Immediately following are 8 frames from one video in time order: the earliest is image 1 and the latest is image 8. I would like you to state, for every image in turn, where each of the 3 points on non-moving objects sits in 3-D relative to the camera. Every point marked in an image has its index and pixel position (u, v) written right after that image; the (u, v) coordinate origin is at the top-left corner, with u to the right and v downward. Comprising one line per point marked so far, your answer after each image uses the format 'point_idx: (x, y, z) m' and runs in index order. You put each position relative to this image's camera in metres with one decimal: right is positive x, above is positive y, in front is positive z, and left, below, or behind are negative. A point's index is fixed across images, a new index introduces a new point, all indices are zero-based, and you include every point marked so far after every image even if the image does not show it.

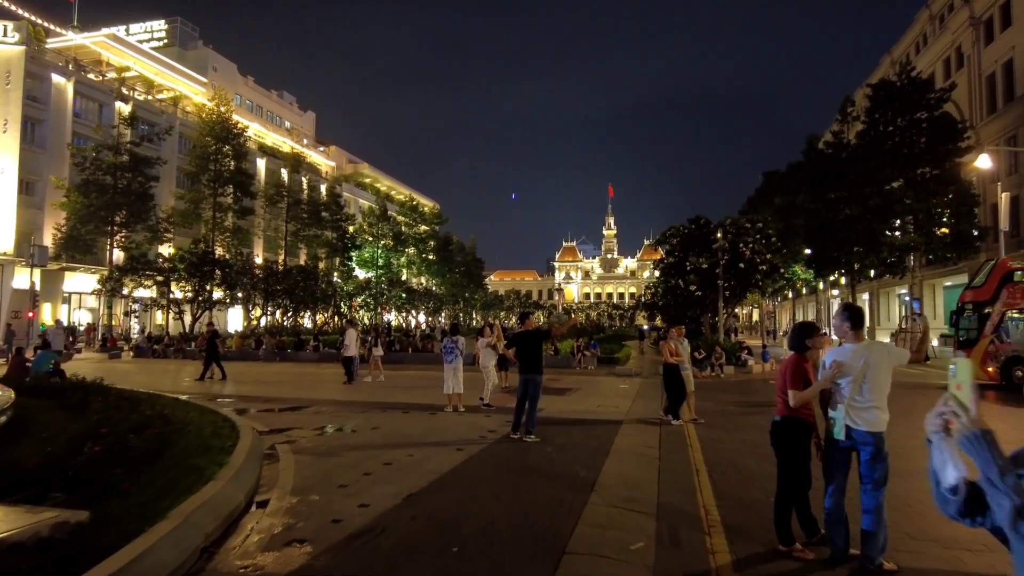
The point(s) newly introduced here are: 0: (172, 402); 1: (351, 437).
0: (-5.3, -1.8, +10.3) m
1: (-2.2, -2.0, +9.0) m
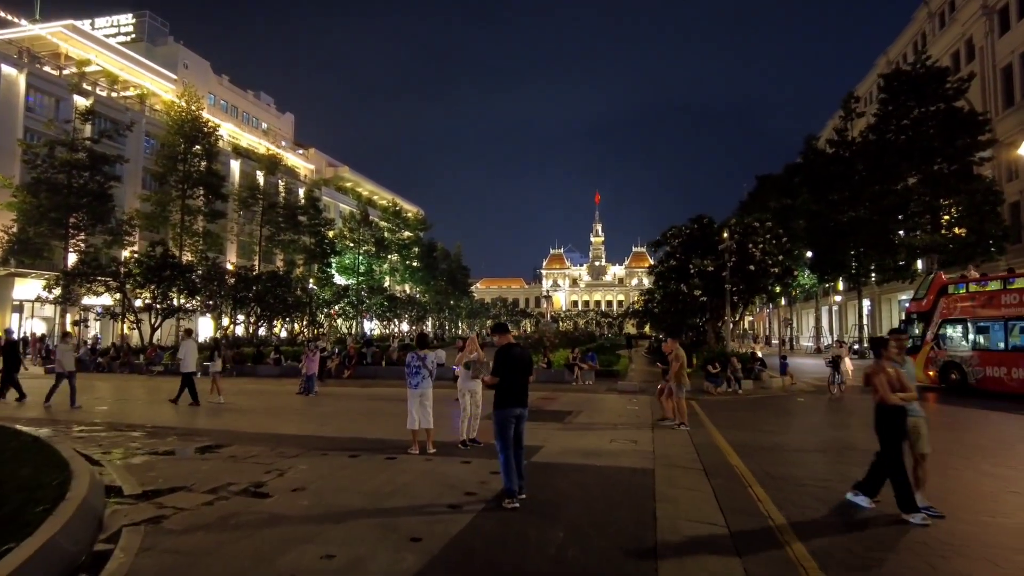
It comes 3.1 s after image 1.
0: (-5.4, -1.8, +7.2) m
1: (-2.3, -2.0, +6.0) m
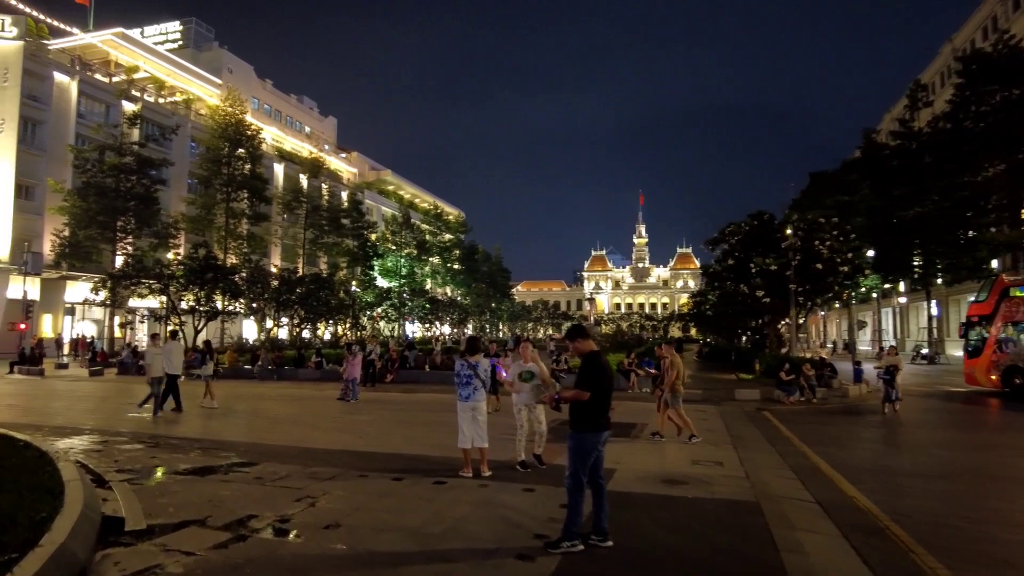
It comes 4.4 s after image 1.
0: (-4.7, -1.8, +6.3) m
1: (-1.7, -1.9, +4.9) m
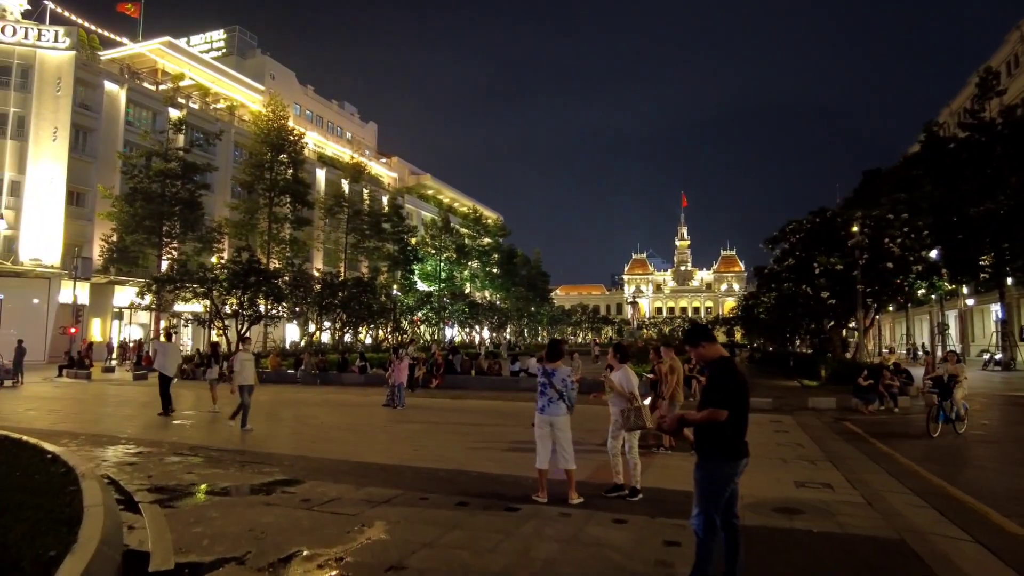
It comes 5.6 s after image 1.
0: (-4.0, -1.7, +5.5) m
1: (-1.0, -1.8, +3.9) m
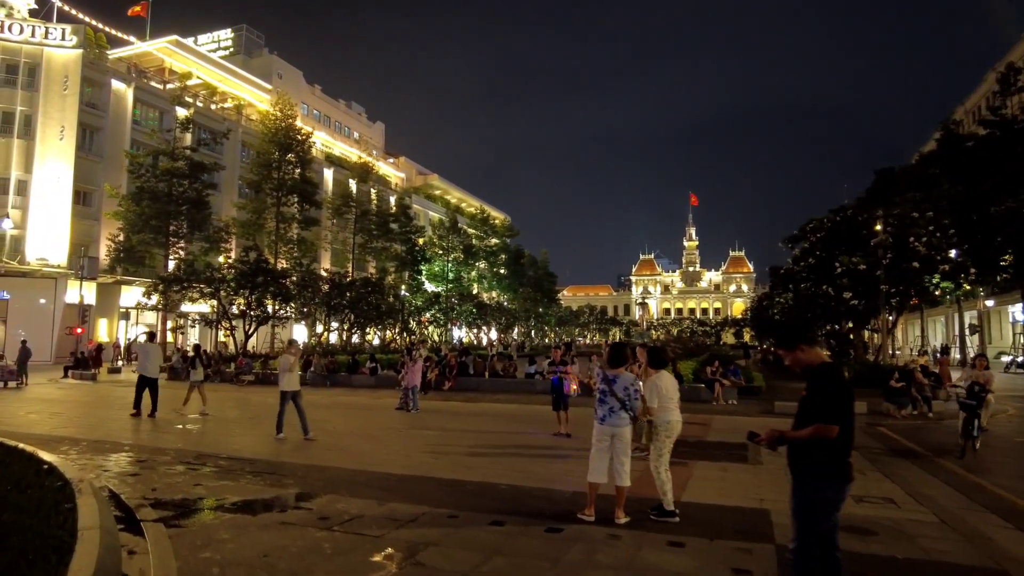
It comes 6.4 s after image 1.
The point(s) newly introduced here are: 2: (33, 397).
0: (-3.7, -1.7, +5.0) m
1: (-0.7, -1.8, +3.4) m
2: (-13.5, -3.1, +18.7) m
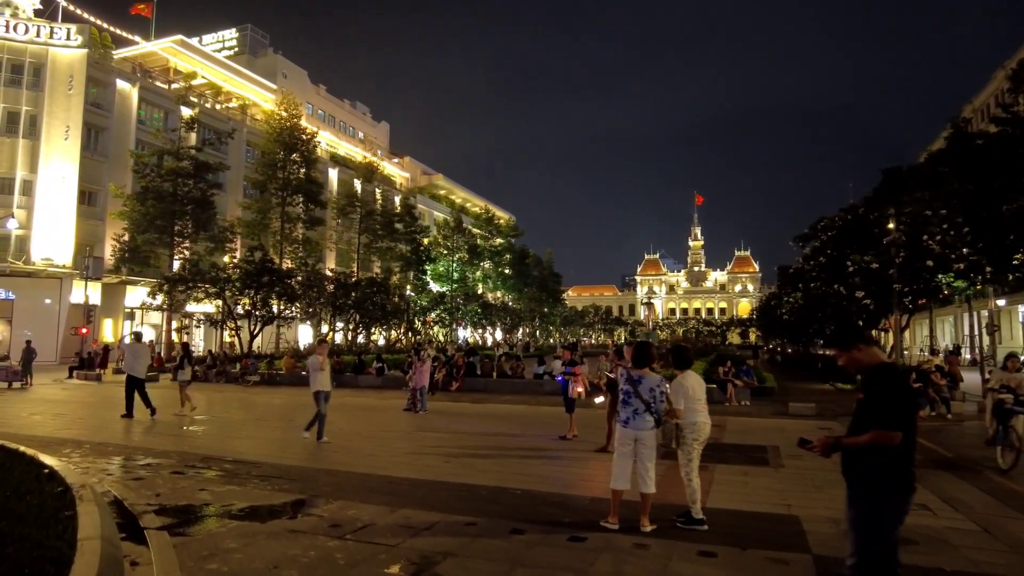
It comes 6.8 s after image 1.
0: (-3.5, -1.7, +4.7) m
1: (-0.6, -1.8, +3.1) m
2: (-13.3, -3.1, +18.6) m
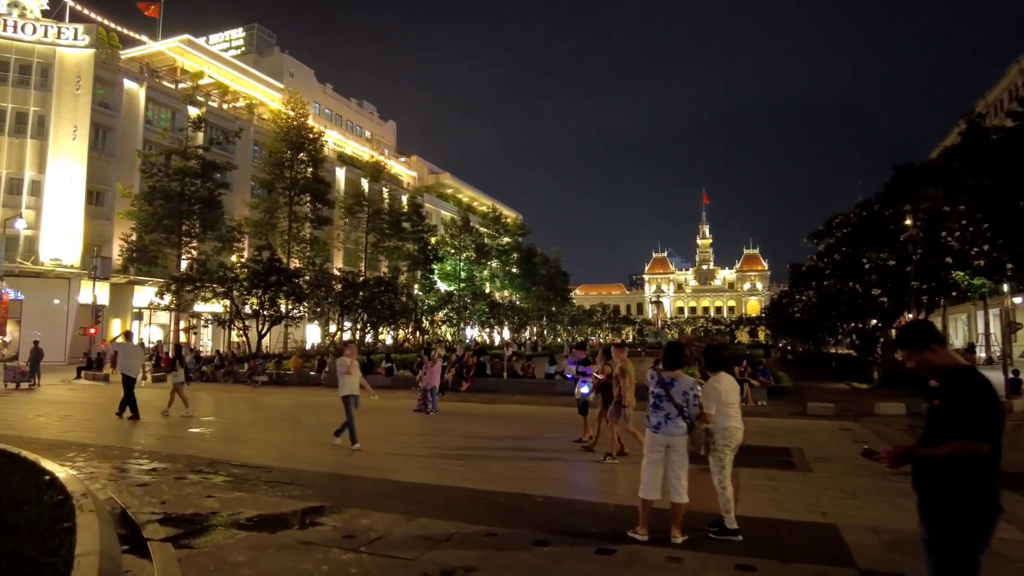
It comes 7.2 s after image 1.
0: (-3.3, -1.6, +4.5) m
1: (-0.4, -1.8, +2.8) m
2: (-13.0, -3.1, +18.4) m
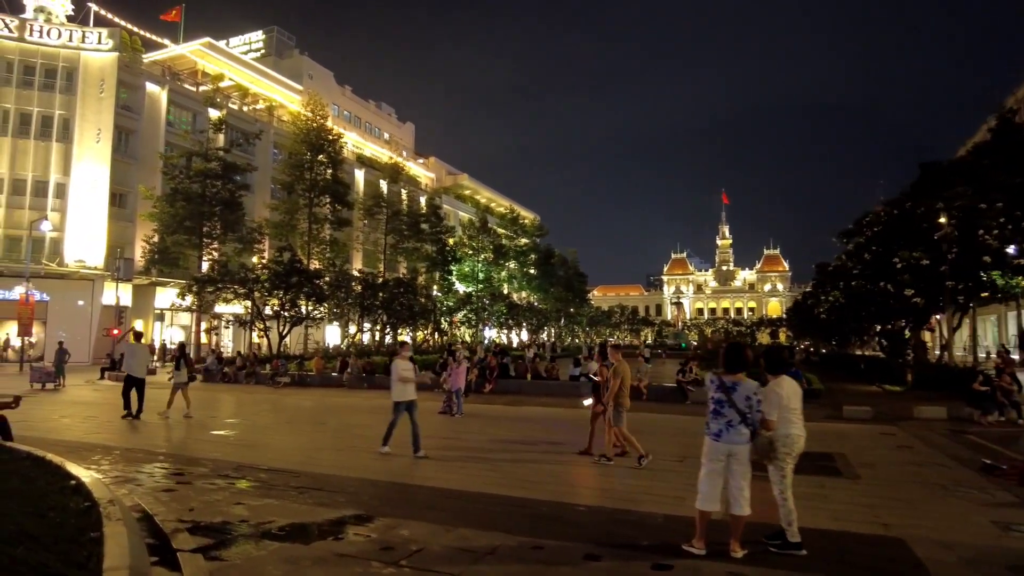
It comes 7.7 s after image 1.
0: (-3.0, -1.6, +4.2) m
1: (-0.1, -1.7, +2.5) m
2: (-12.3, -3.1, +18.4) m
